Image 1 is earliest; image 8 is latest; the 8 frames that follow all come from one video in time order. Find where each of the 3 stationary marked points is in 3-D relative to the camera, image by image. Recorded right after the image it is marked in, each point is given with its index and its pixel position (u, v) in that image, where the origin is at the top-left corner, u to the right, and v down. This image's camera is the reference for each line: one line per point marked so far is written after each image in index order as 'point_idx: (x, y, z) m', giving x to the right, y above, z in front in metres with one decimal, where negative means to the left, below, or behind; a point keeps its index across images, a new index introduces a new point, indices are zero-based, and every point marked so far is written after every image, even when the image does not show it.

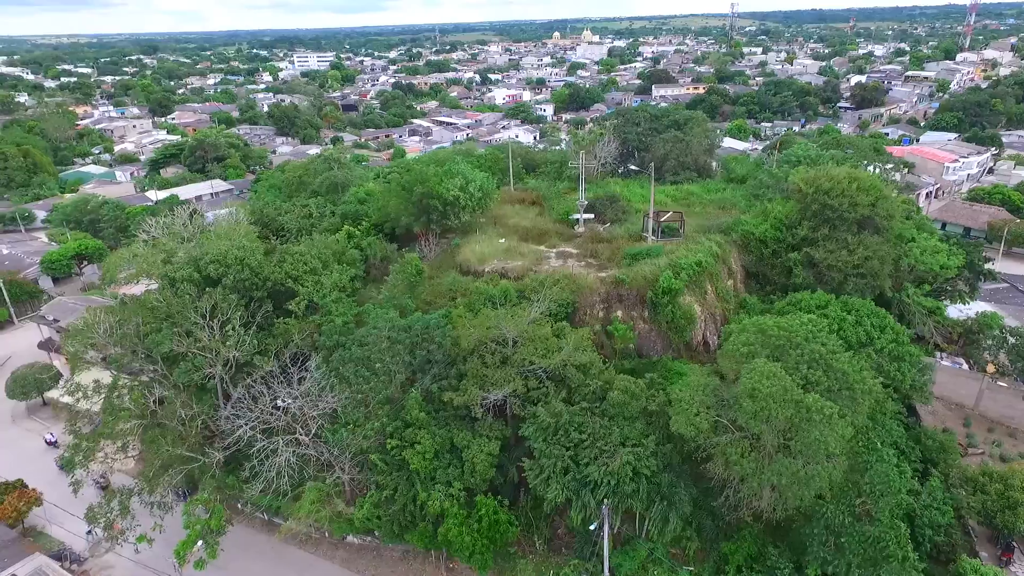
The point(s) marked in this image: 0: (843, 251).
0: (+7.4, +0.8, +13.6) m
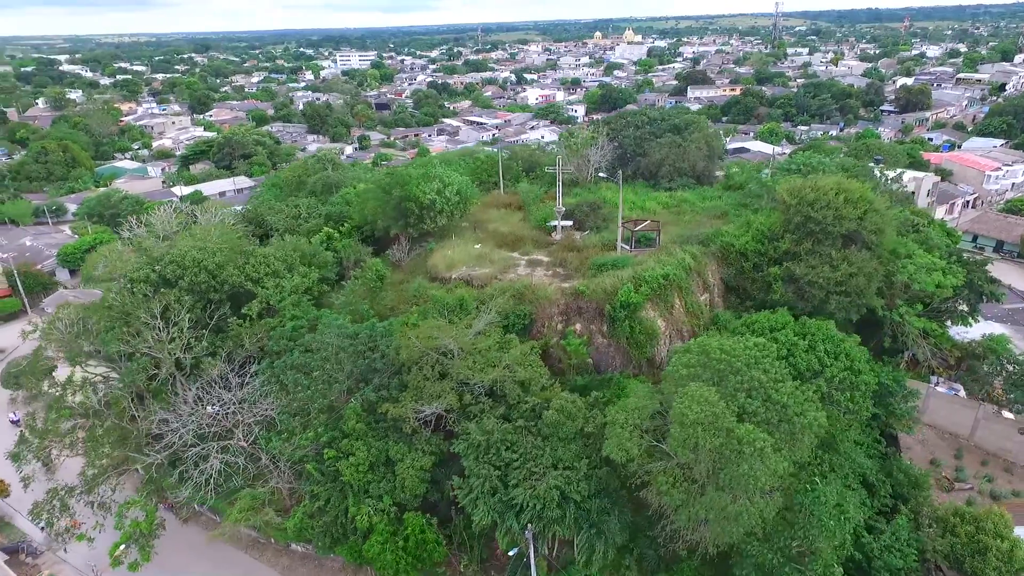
0: (+6.6, +0.5, +12.8) m
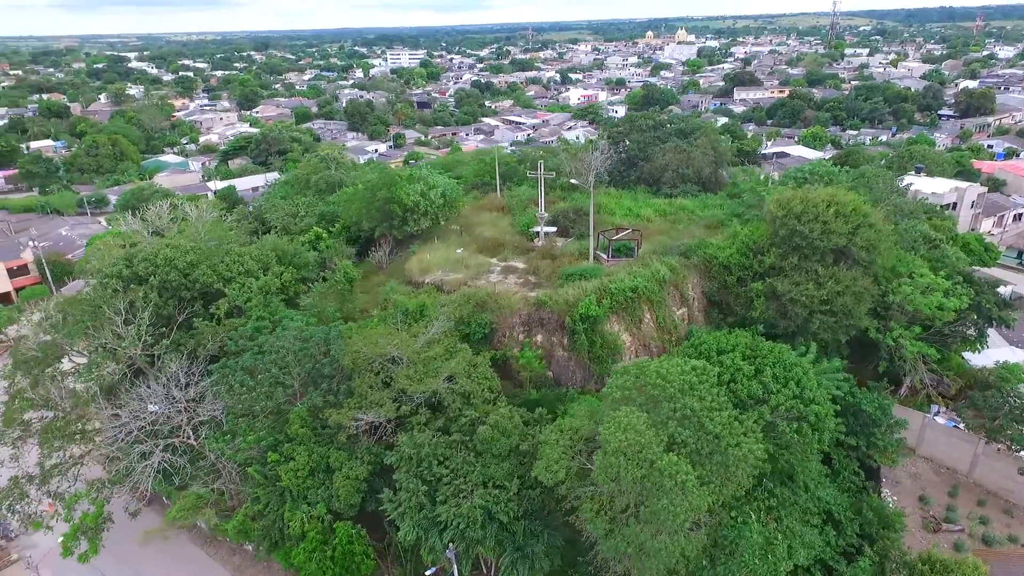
0: (+5.9, +0.1, +12.1) m
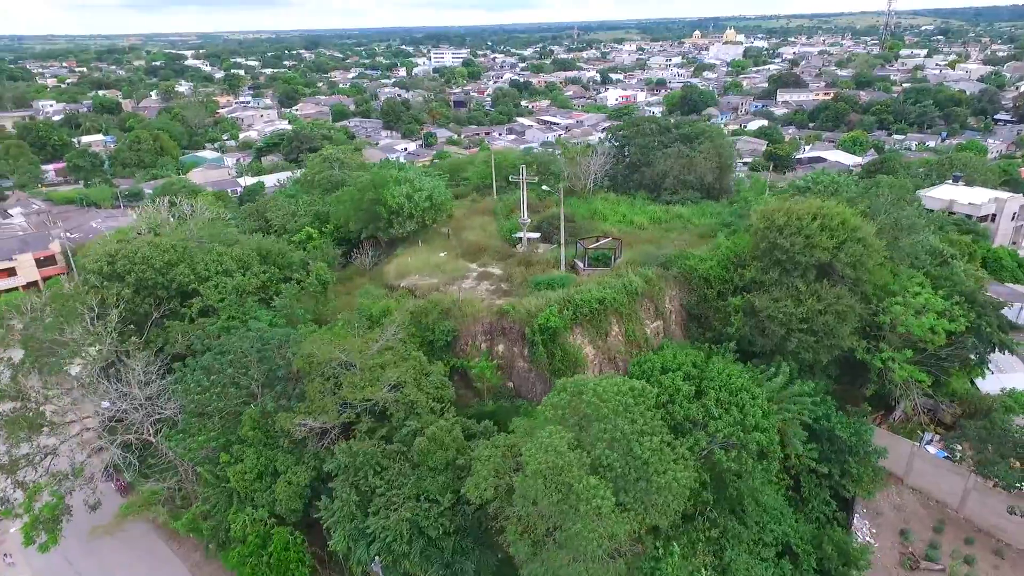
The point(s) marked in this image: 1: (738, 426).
0: (+5.2, -0.2, +11.5) m
1: (+3.0, -1.8, +8.0) m
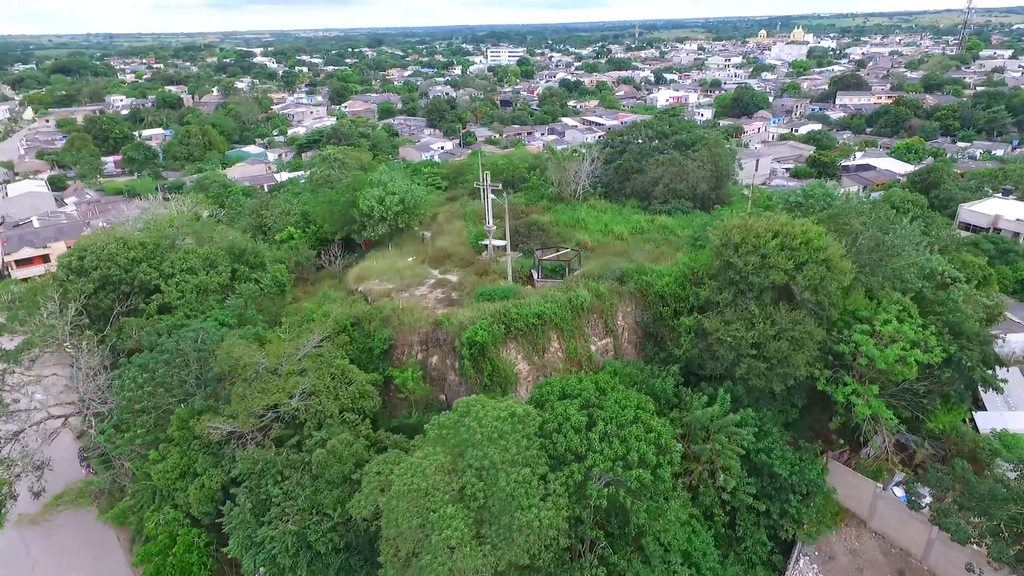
0: (+4.0, -0.6, +10.7) m
1: (+1.4, -2.1, +7.5) m
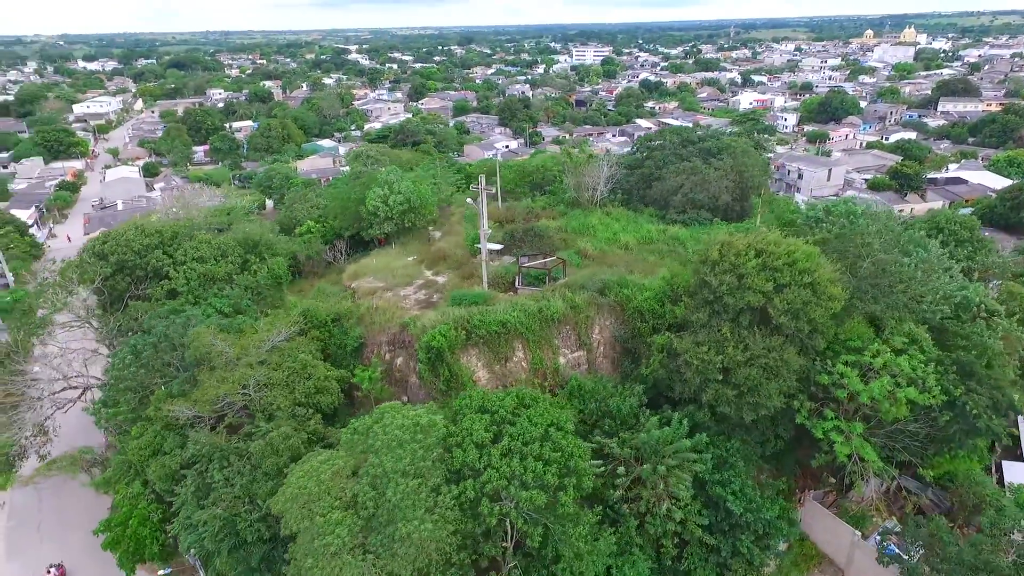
0: (+3.3, -0.9, +10.1) m
1: (+0.3, -2.3, +7.2) m
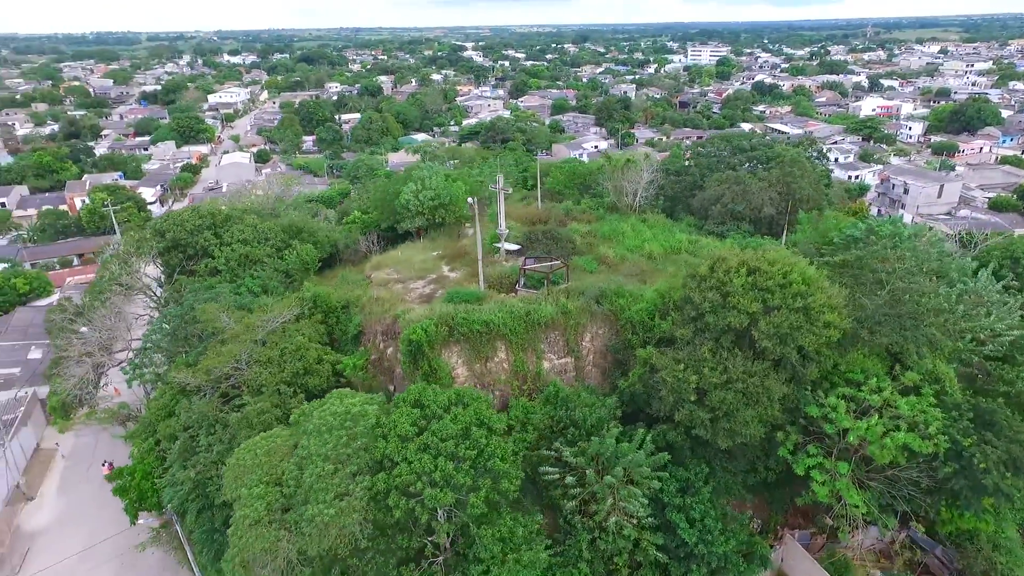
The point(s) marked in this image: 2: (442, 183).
0: (+2.8, -1.2, +9.7) m
1: (-0.8, -2.3, +7.3) m
2: (-1.9, +2.9, +16.6) m
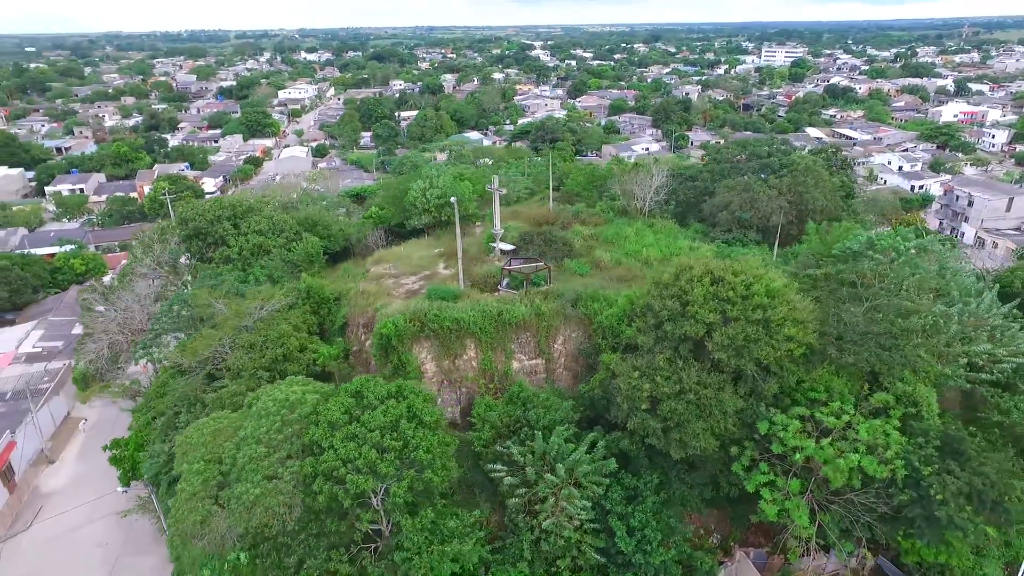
0: (+2.0, -1.3, +9.6) m
1: (-1.7, -2.3, +7.6) m
2: (-1.7, +3.0, +16.9) m
